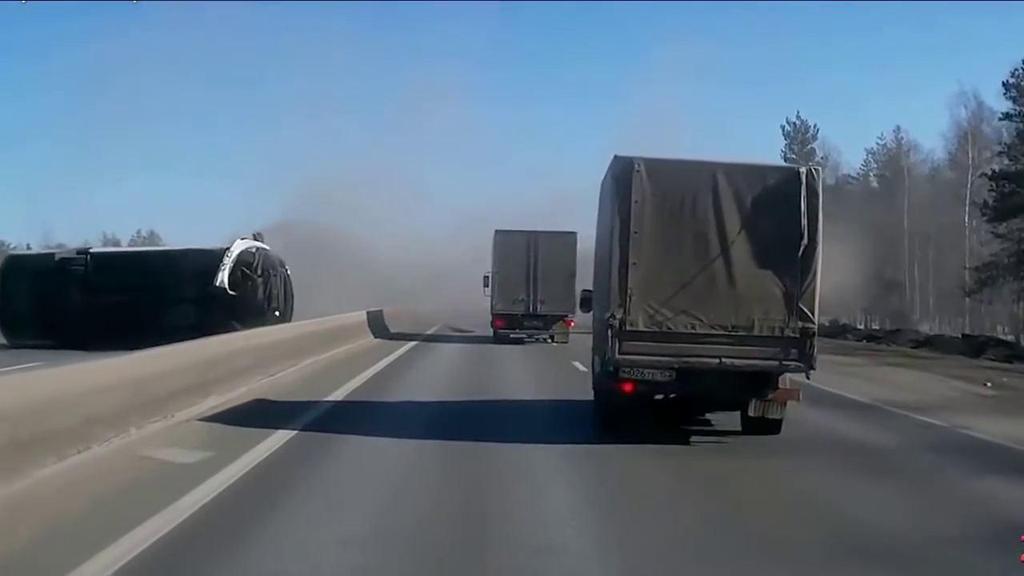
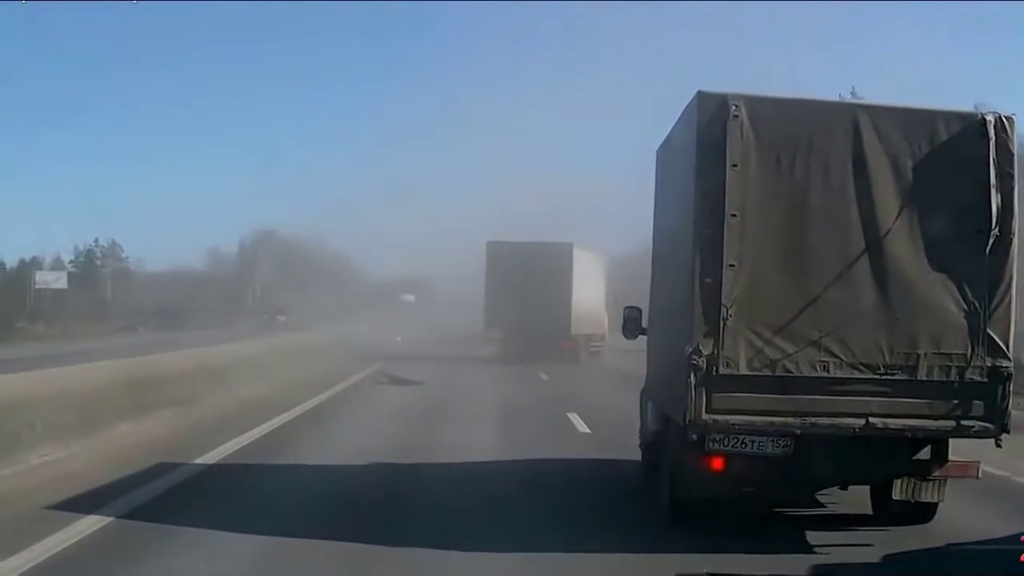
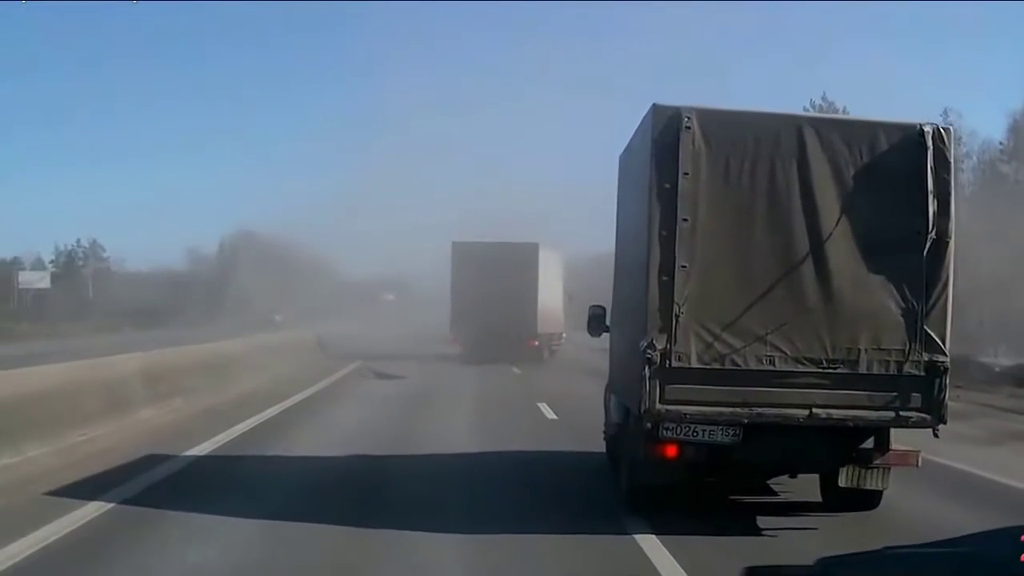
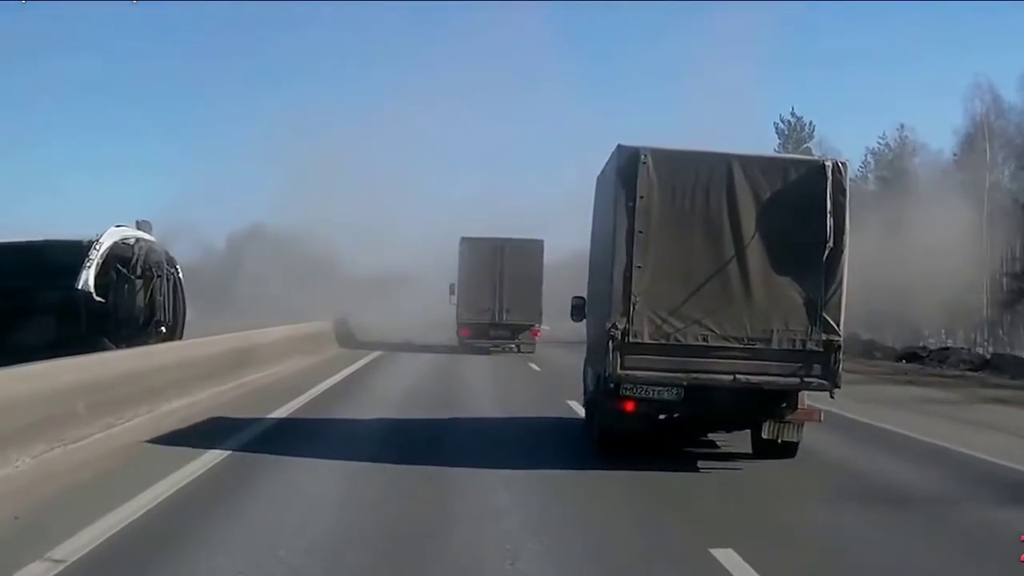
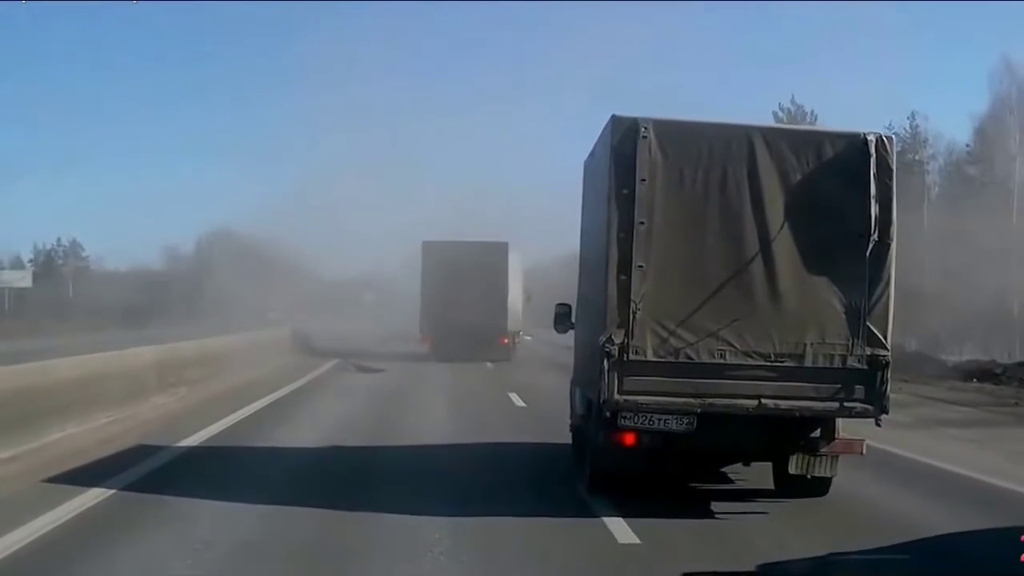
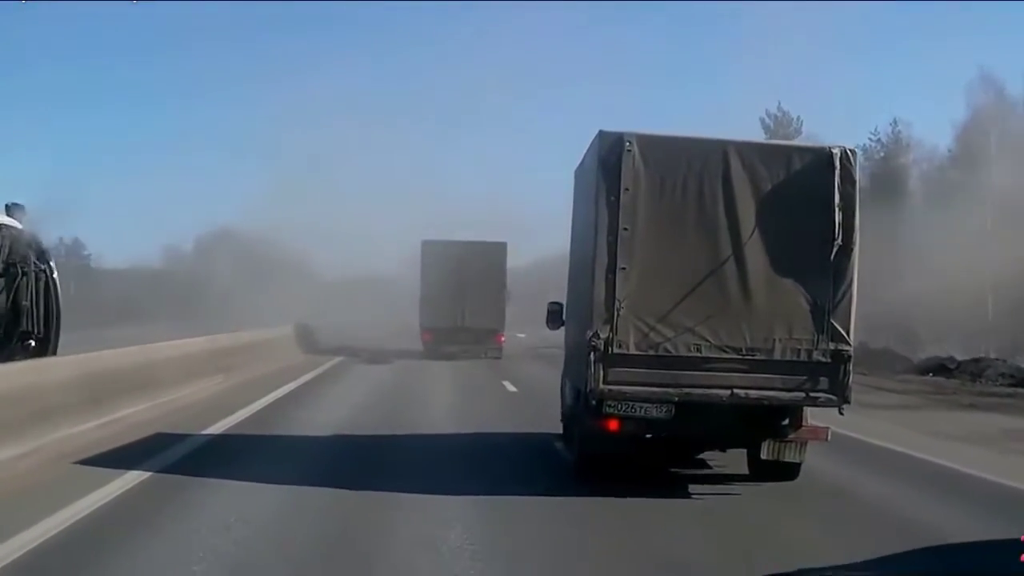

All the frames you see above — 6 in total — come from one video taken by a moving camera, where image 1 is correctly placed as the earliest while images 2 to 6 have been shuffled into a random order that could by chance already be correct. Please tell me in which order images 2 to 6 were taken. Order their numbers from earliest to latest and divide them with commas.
4, 6, 5, 3, 2
